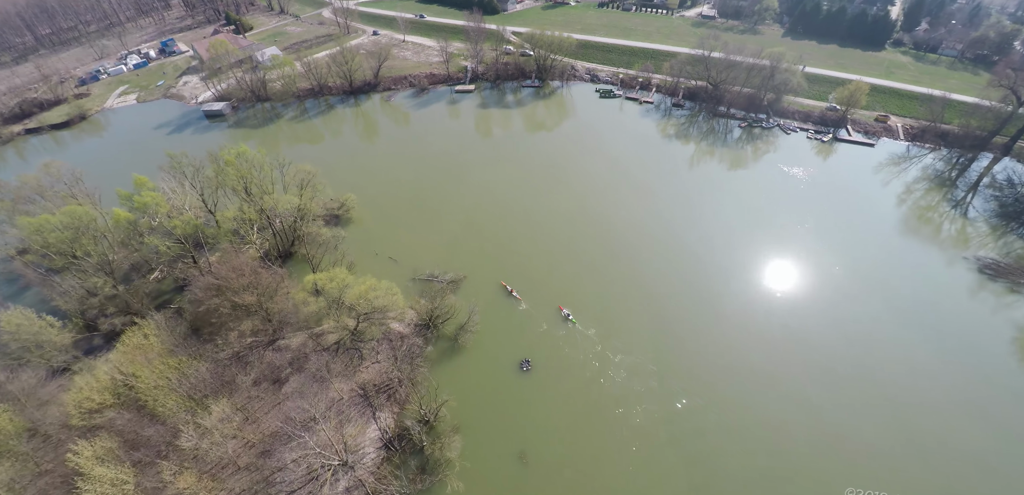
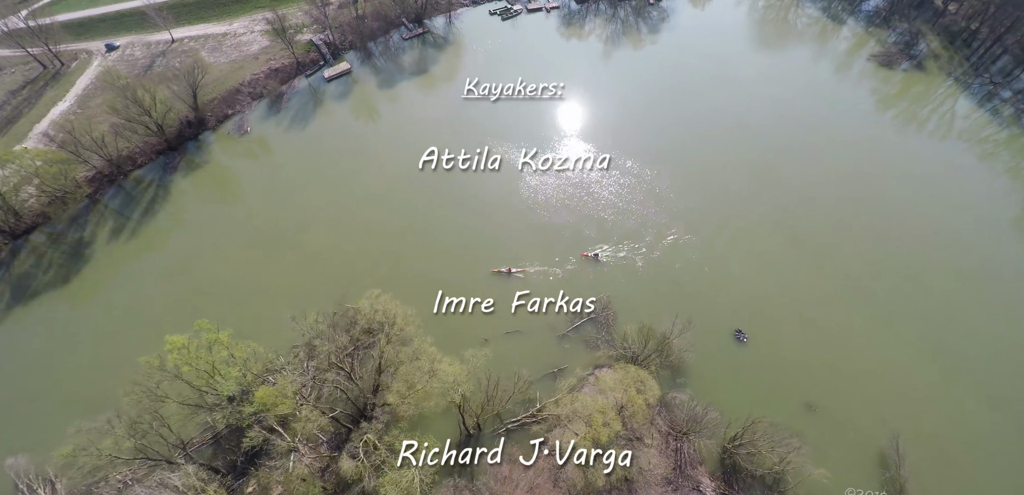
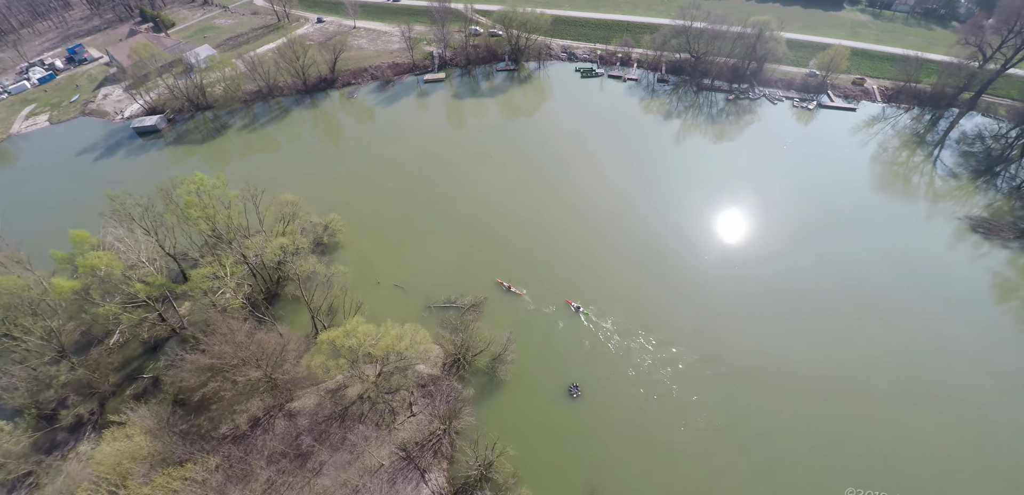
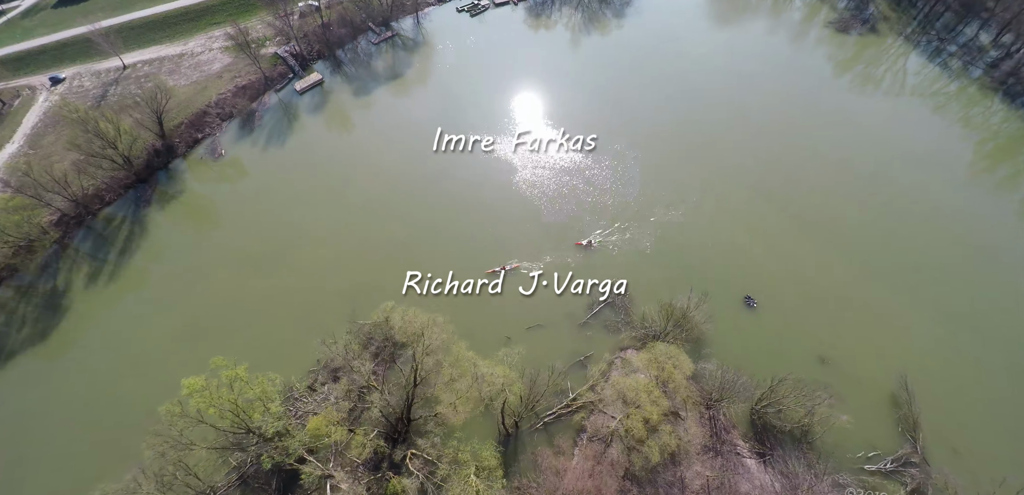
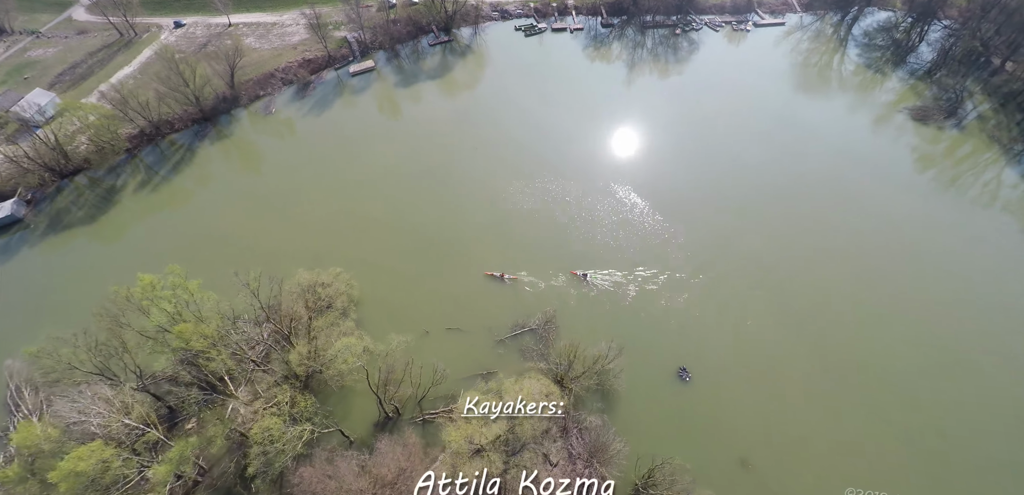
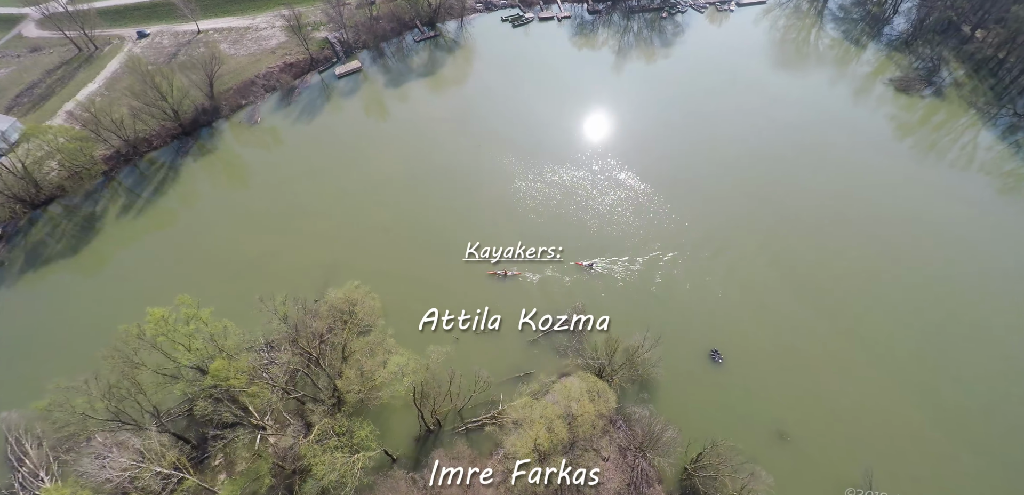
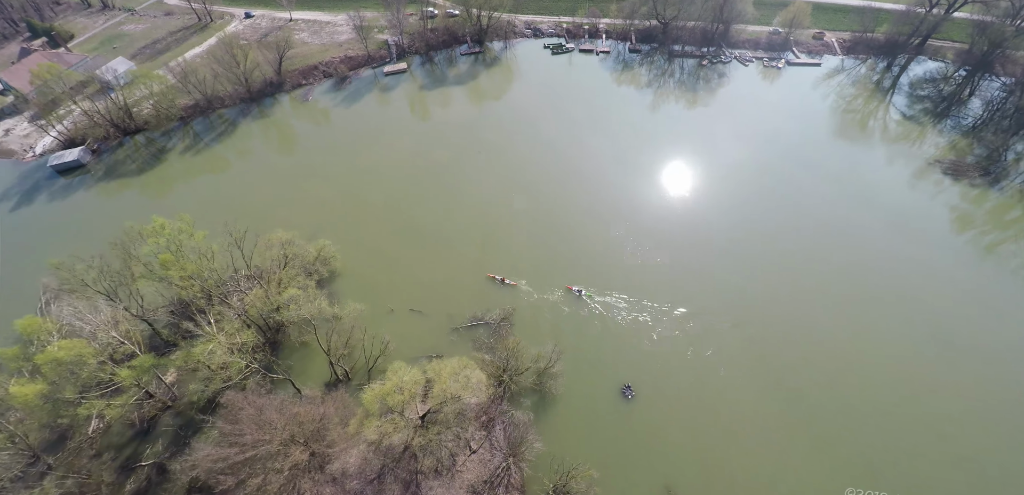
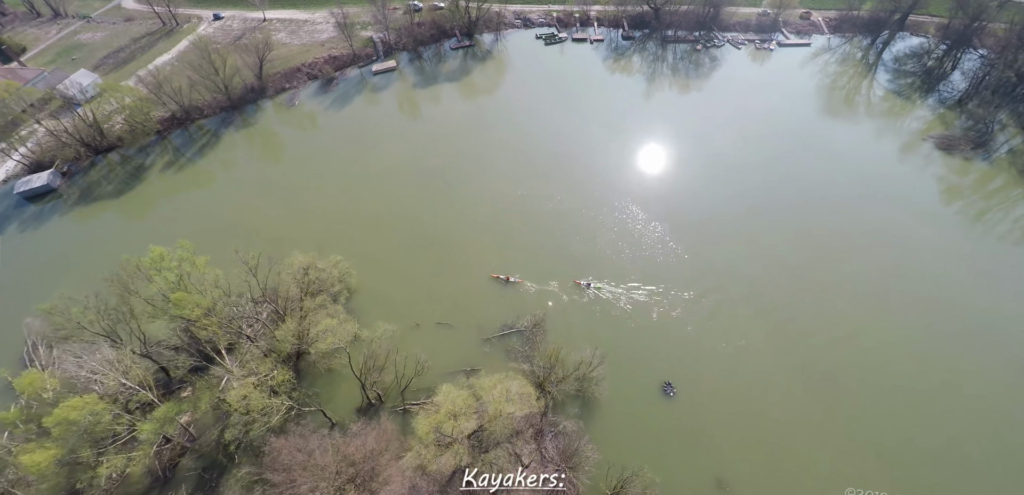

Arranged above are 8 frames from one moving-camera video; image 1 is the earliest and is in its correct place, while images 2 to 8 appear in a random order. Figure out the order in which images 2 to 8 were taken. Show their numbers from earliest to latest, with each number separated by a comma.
3, 7, 8, 5, 6, 2, 4
